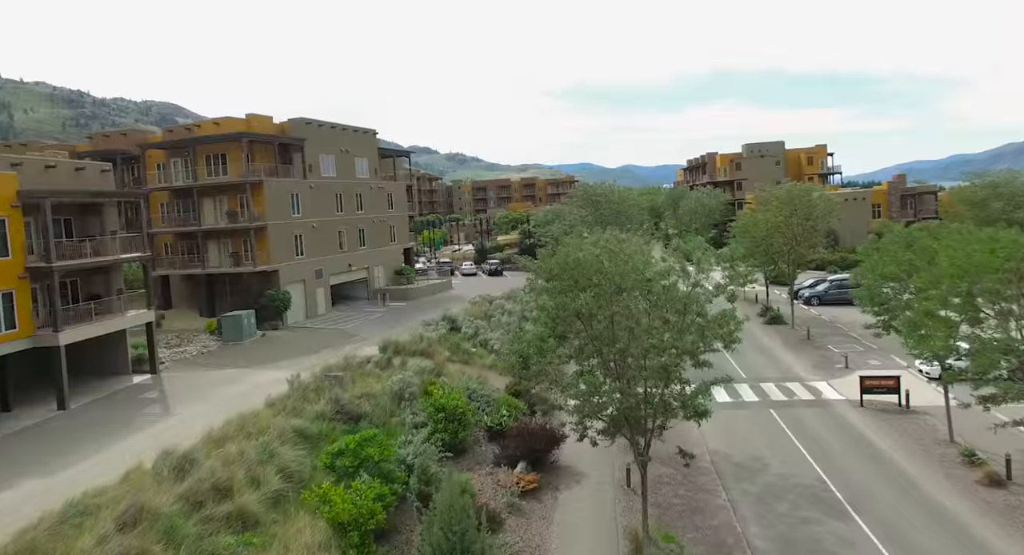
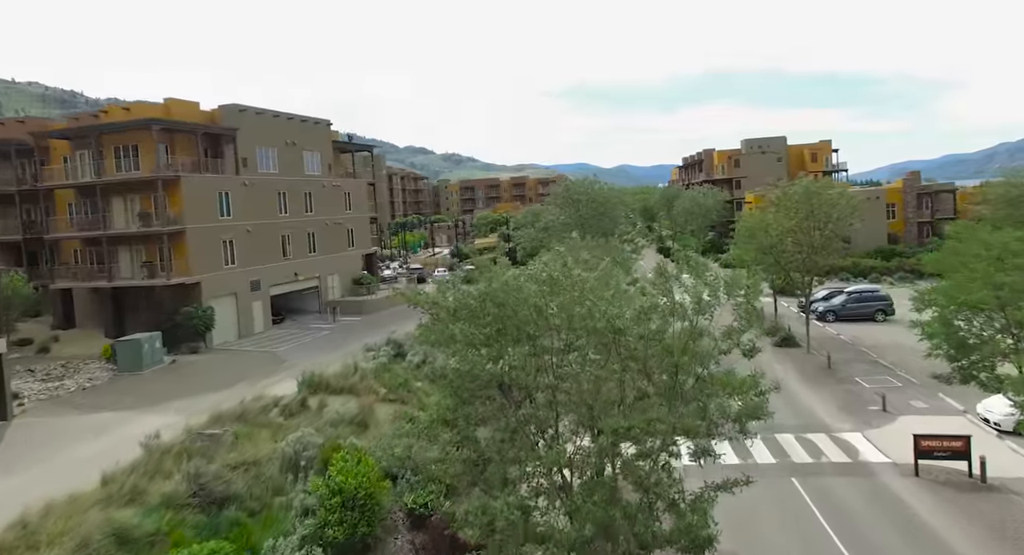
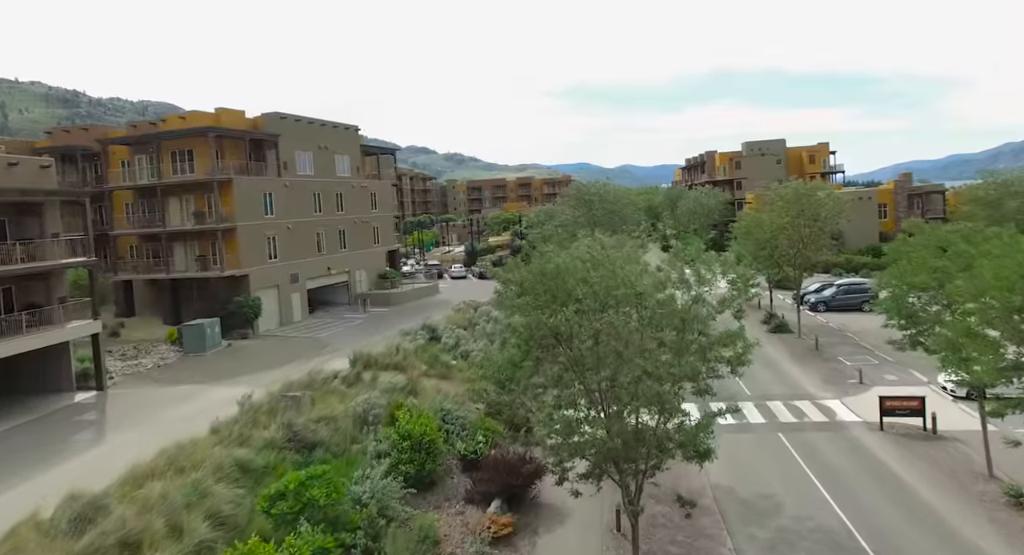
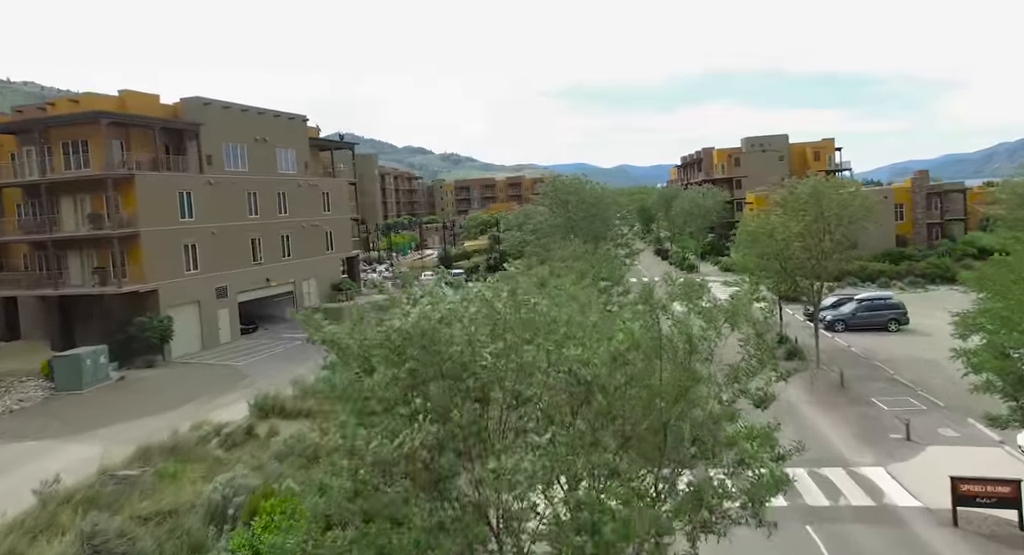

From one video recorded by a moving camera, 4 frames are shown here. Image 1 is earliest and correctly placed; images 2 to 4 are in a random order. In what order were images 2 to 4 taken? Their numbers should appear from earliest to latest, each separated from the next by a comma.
3, 2, 4
